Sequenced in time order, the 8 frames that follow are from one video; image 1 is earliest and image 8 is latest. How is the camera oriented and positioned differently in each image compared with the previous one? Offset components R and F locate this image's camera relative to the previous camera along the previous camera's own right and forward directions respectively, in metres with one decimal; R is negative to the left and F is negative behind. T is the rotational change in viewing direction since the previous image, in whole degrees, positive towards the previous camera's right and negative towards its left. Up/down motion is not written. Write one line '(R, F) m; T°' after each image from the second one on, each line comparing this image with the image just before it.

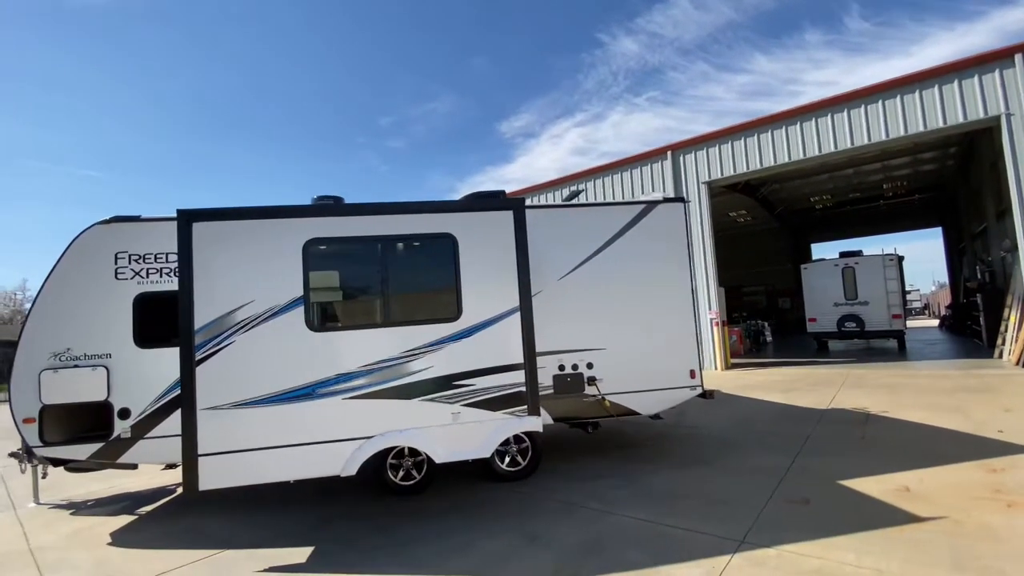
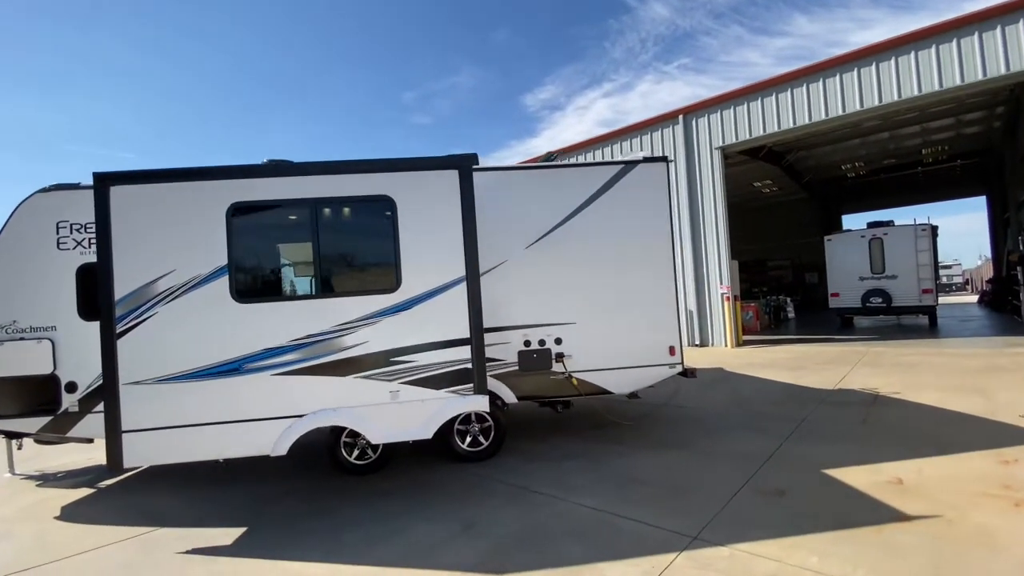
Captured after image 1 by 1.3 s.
(+0.7, +0.4) m; -3°
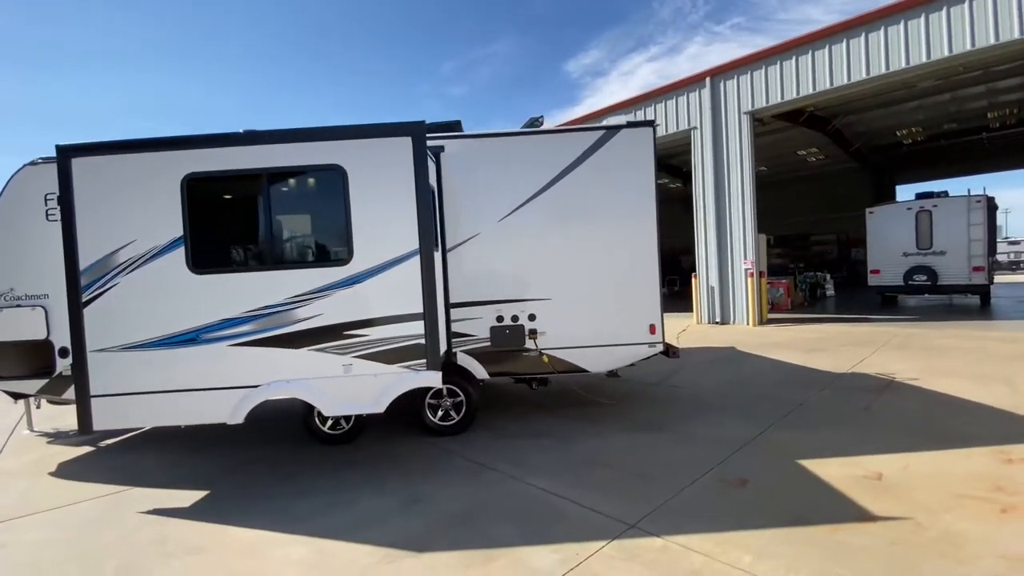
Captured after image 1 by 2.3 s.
(+0.7, +0.2) m; -5°
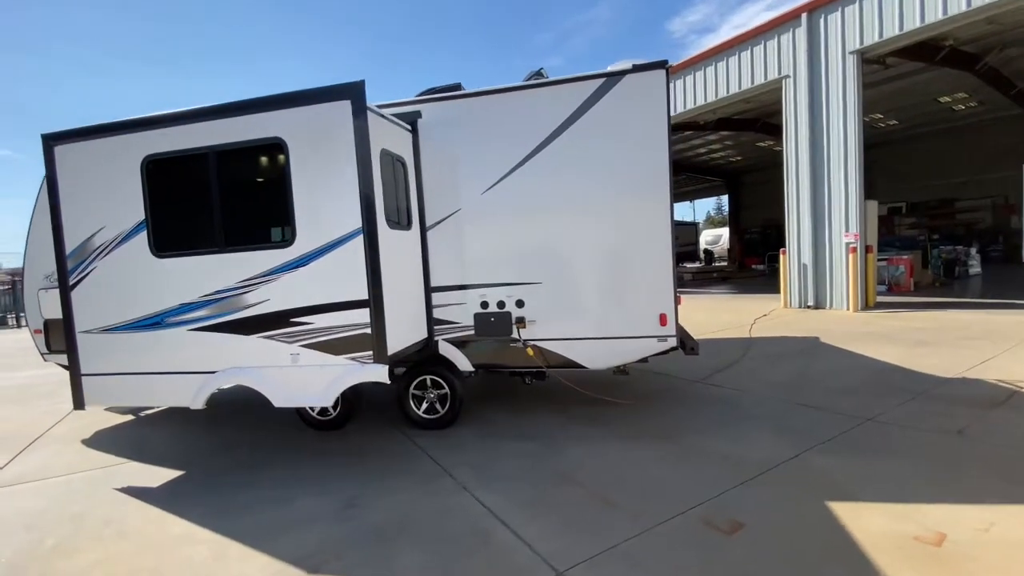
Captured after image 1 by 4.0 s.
(+1.1, +0.7) m; -12°
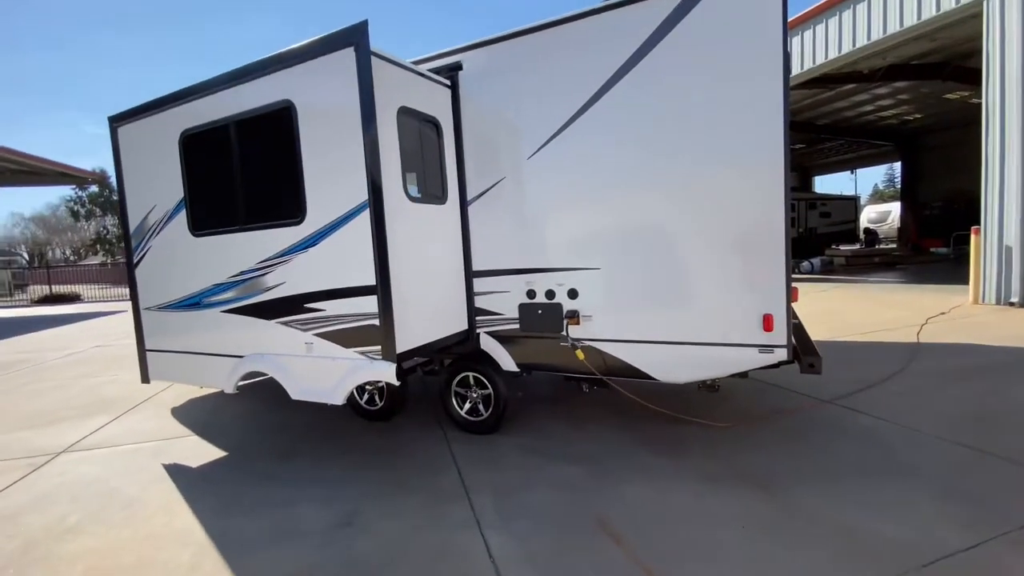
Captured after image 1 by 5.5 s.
(+0.5, +0.9) m; -15°
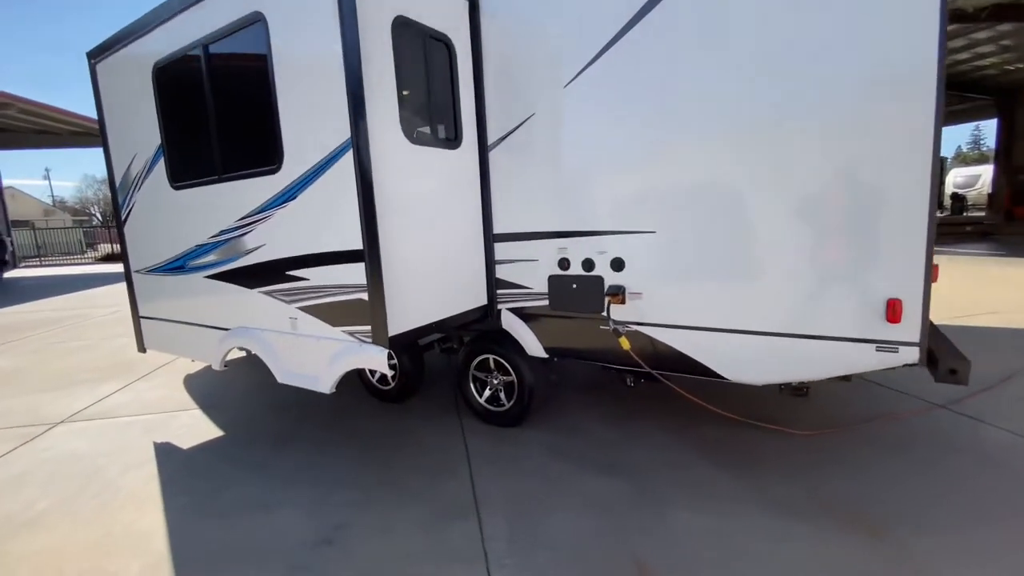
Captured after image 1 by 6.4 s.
(+0.1, +0.7) m; -5°
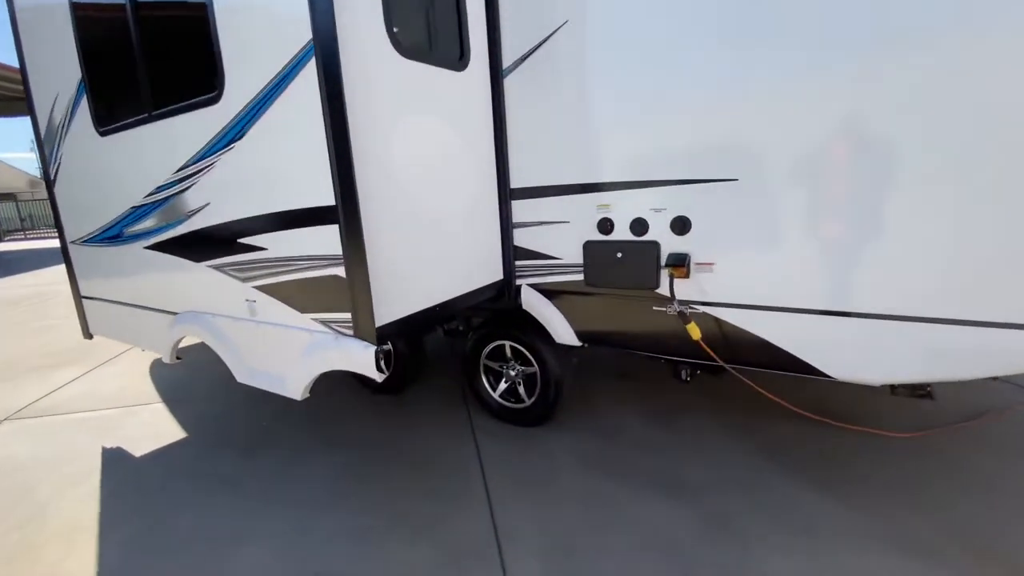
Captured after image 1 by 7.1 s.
(-0.1, +0.7) m; 0°
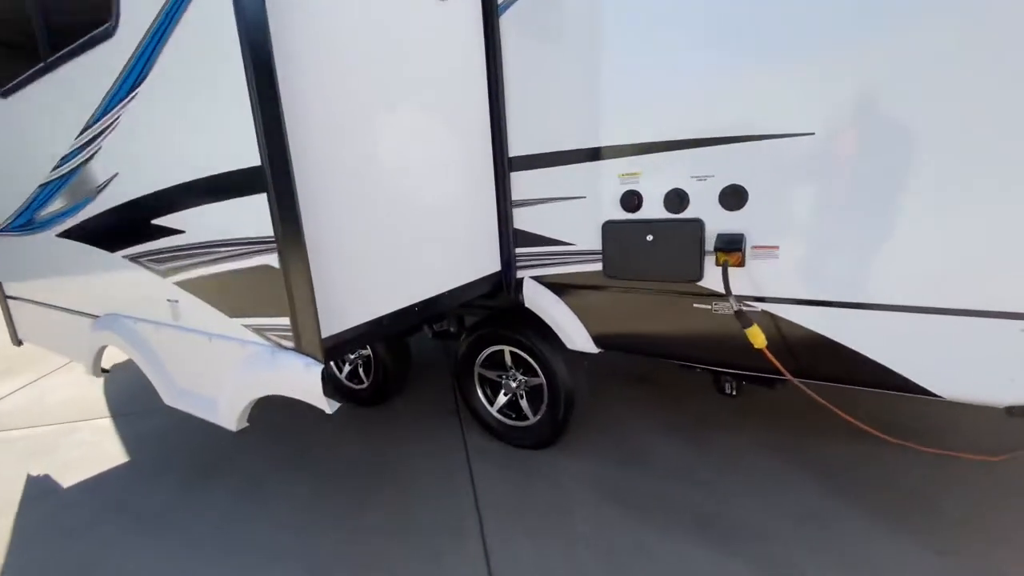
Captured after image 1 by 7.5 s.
(0.0, +0.5) m; 0°
